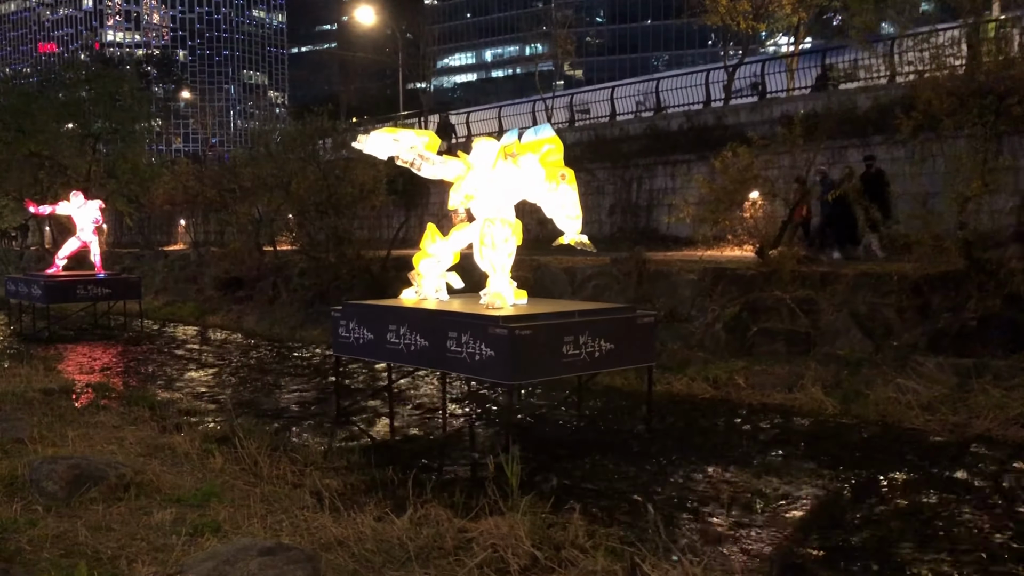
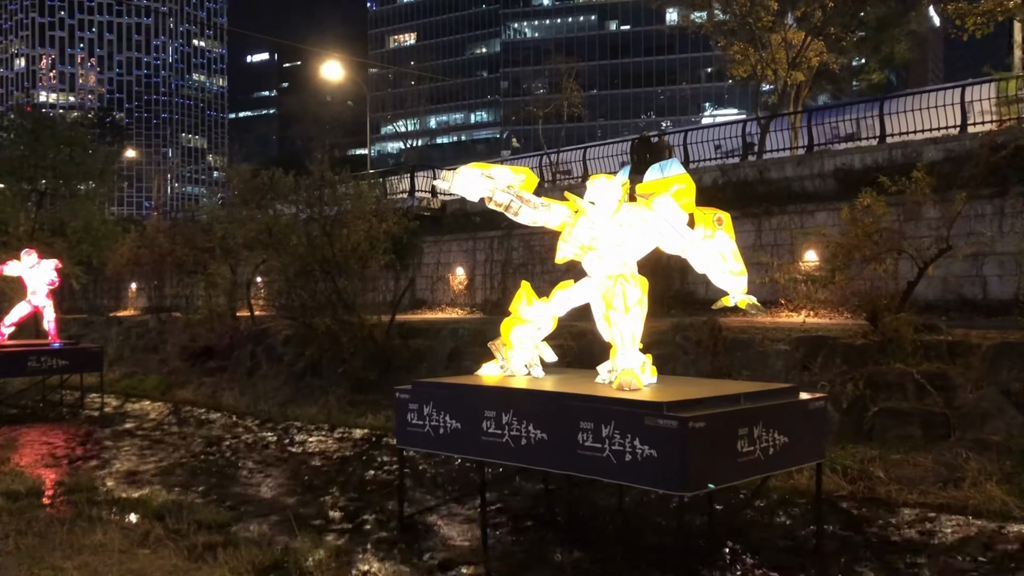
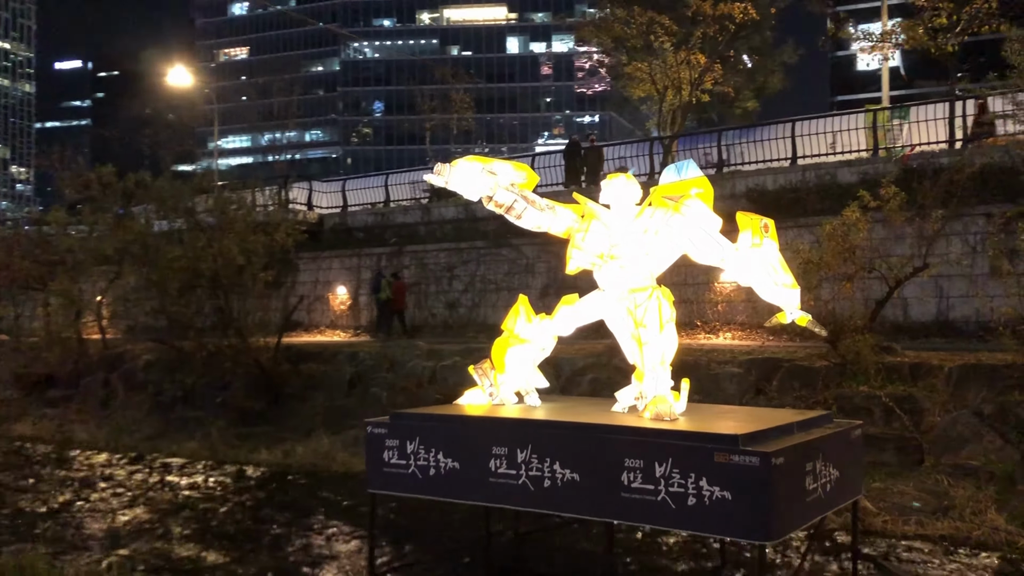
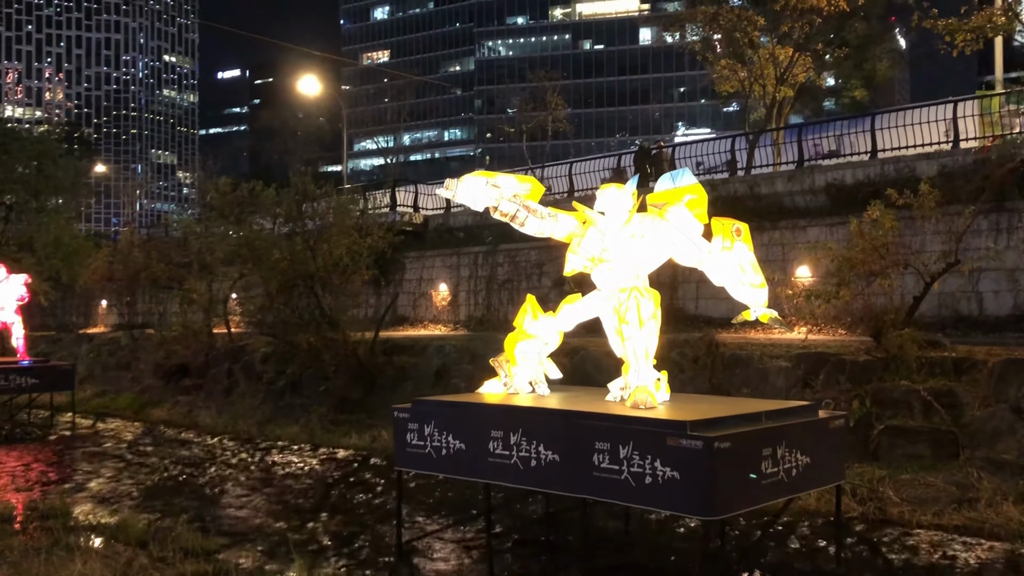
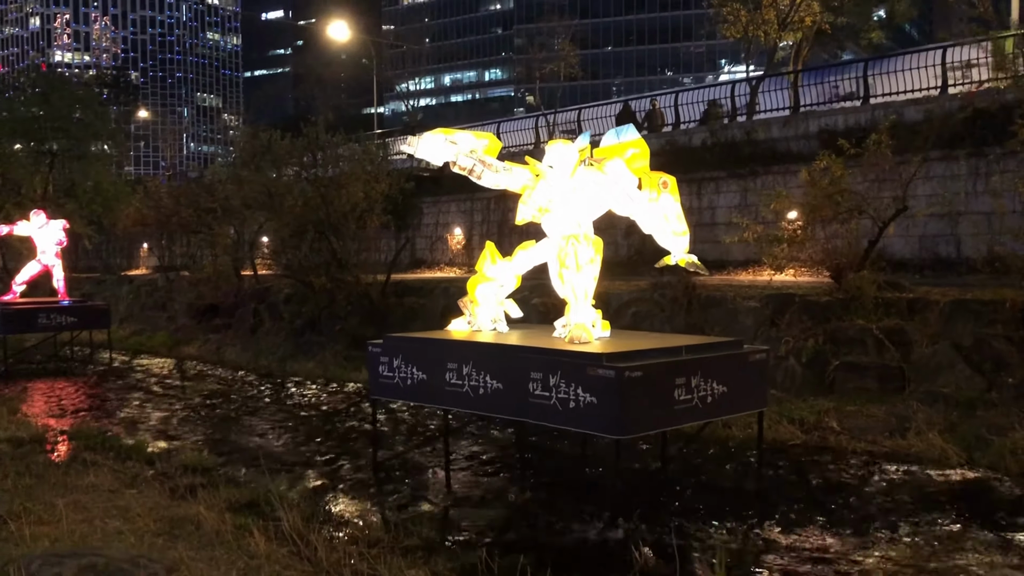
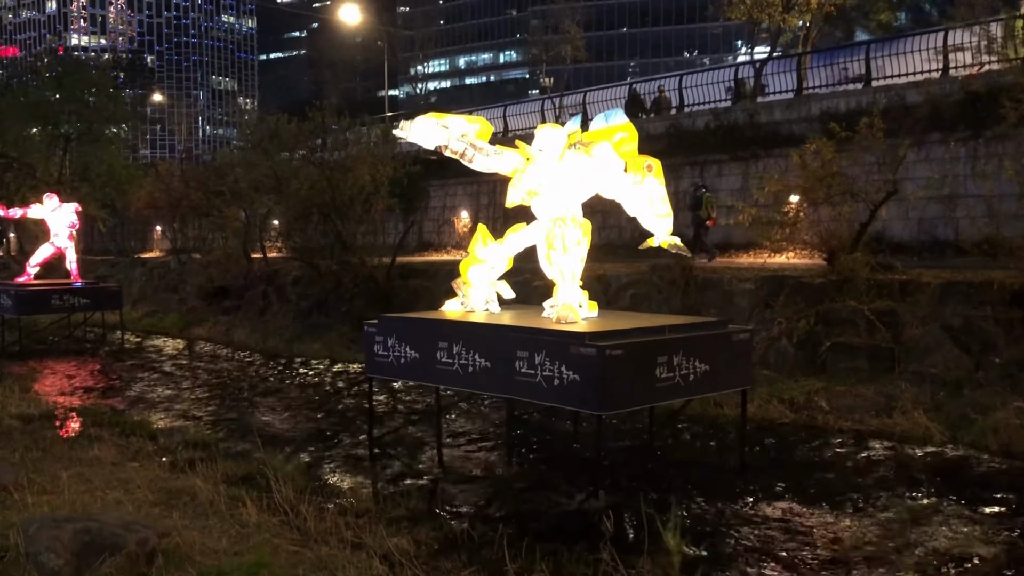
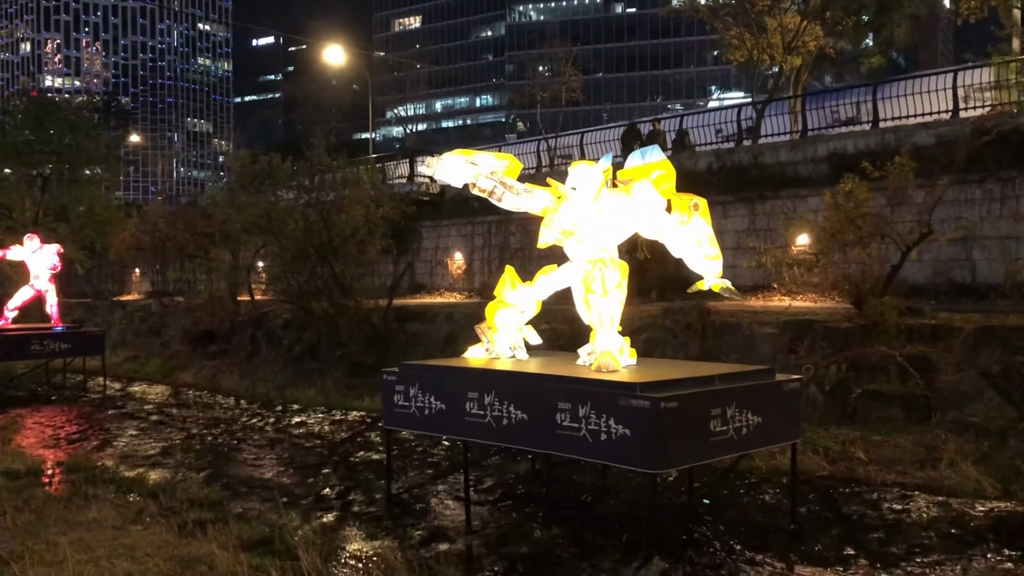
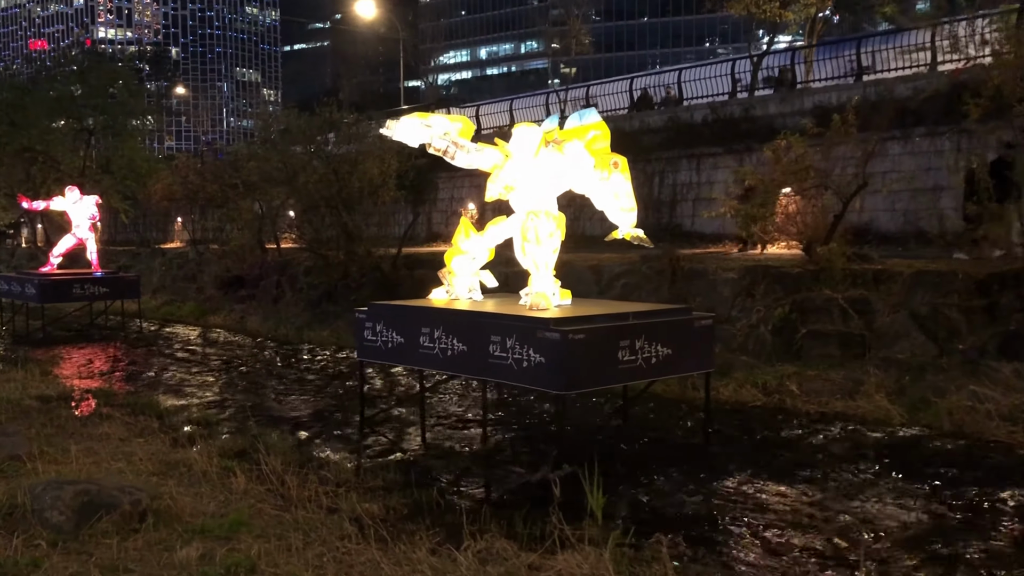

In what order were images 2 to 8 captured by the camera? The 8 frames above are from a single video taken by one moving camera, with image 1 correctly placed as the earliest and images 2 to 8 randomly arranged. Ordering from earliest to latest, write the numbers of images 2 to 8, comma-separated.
8, 6, 5, 7, 2, 4, 3
